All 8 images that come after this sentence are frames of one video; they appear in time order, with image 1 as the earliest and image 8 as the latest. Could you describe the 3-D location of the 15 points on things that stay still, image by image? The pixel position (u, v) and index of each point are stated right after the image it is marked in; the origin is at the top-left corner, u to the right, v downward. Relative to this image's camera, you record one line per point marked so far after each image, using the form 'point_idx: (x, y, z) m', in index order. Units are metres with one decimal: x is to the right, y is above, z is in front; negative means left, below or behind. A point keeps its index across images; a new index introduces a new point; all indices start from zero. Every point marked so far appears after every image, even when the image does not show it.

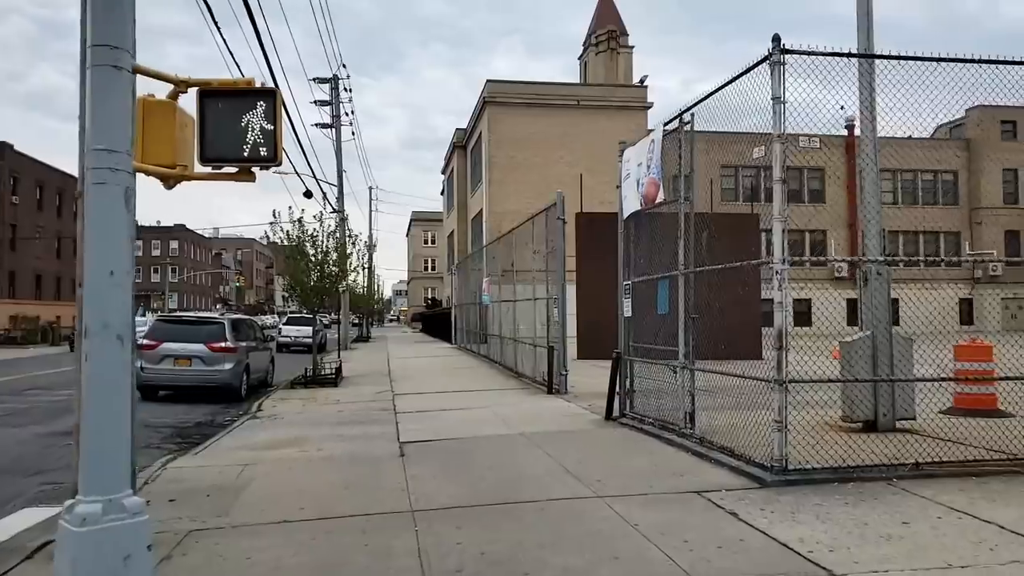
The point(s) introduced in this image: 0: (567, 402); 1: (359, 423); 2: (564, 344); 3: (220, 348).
0: (+0.9, -1.9, +13.0) m
1: (-2.2, -2.0, +11.6) m
2: (+1.0, -1.1, +14.7) m
3: (-5.8, -1.2, +15.7) m
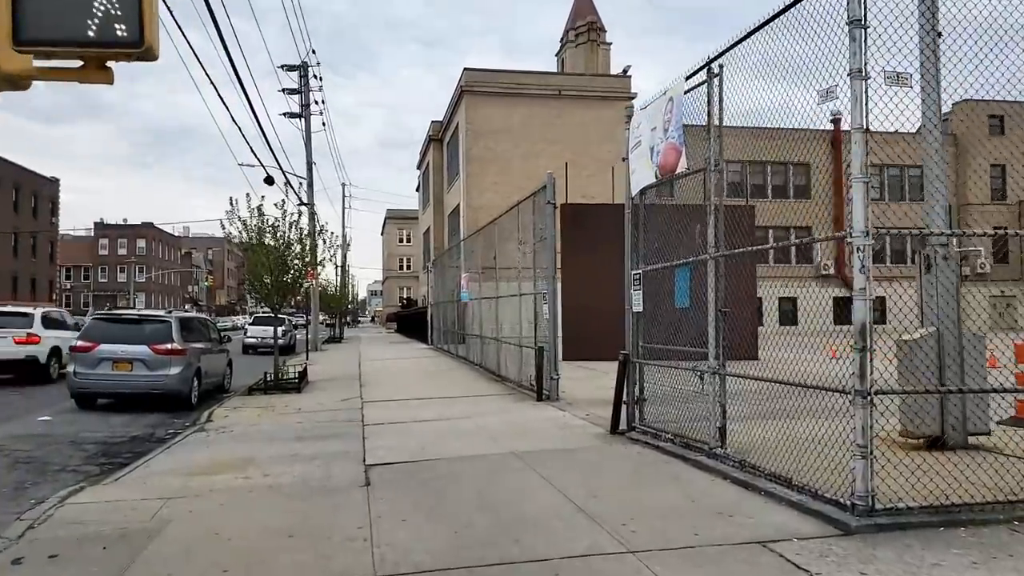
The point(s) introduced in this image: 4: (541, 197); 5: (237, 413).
0: (+0.7, -1.8, +11.4) m
1: (-2.4, -1.9, +9.9) m
2: (+0.7, -1.0, +13.1) m
3: (-6.1, -1.1, +13.8) m
4: (+0.5, +1.7, +14.2) m
5: (-4.7, -2.1, +13.5) m
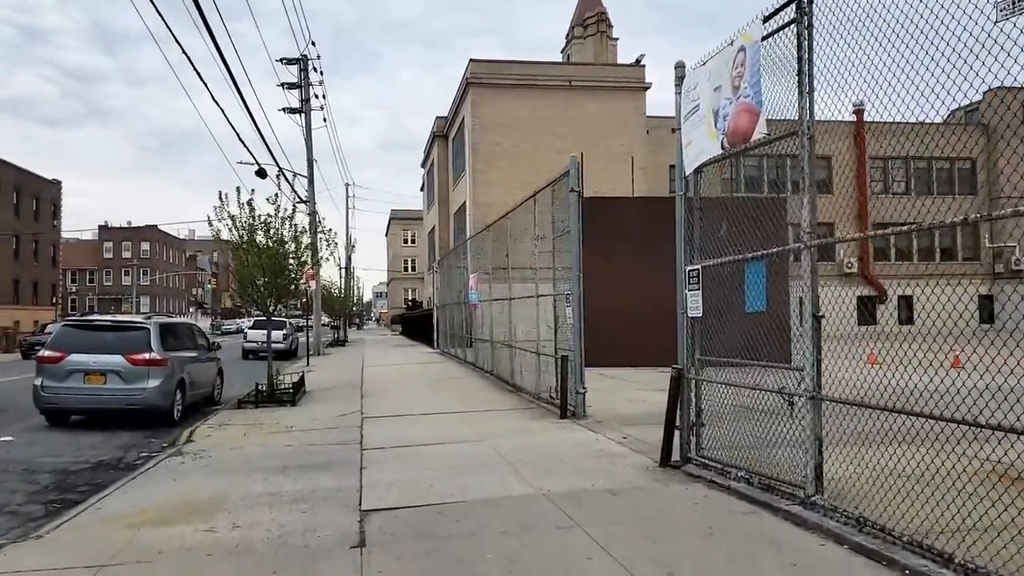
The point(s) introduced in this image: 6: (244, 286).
0: (+1.0, -1.8, +9.8) m
1: (-2.1, -1.9, +8.3) m
2: (+1.0, -1.0, +11.5) m
3: (-5.8, -1.2, +12.3) m
4: (+0.8, +1.7, +12.7) m
5: (-4.4, -2.2, +11.9) m
6: (-5.6, 0.0, +16.2) m
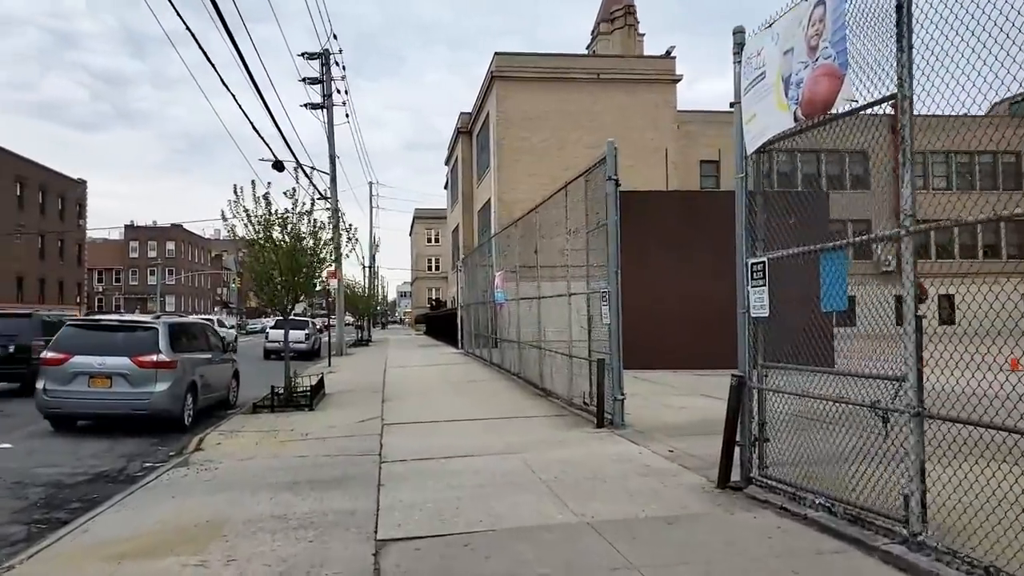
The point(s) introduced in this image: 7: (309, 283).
0: (+1.4, -1.8, +8.9) m
1: (-1.8, -1.9, +7.5) m
2: (+1.5, -1.0, +10.6) m
3: (-5.4, -1.2, +11.6) m
4: (+1.3, +1.7, +11.7) m
5: (-3.9, -2.1, +11.1) m
6: (-5.0, +0.1, +15.4) m
7: (-4.1, +0.1, +15.7) m
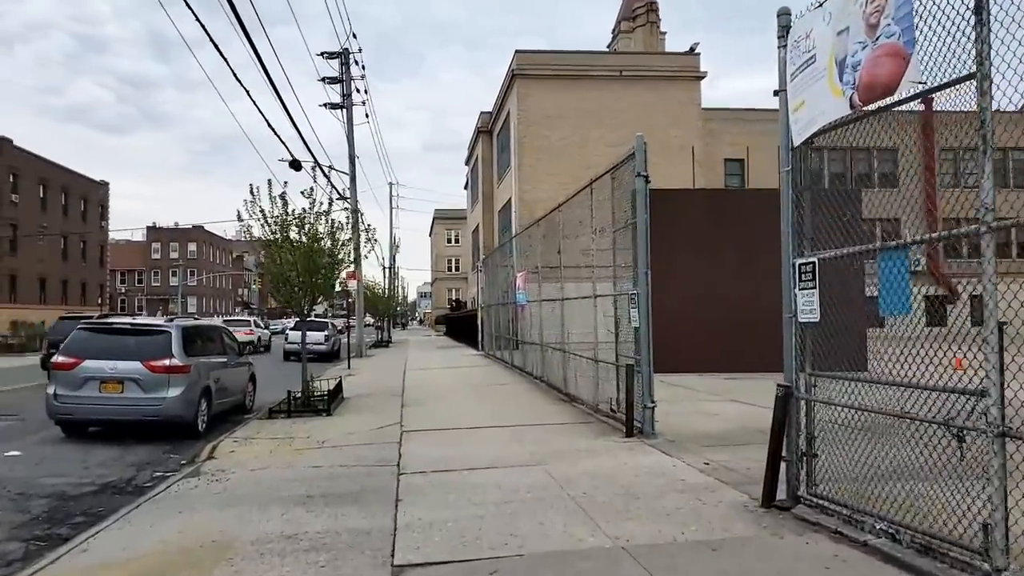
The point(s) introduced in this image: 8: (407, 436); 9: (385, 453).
0: (+1.7, -1.8, +8.4) m
1: (-1.6, -1.9, +7.0) m
2: (+1.8, -1.0, +10.1) m
3: (-5.0, -1.2, +11.2) m
4: (+1.6, +1.7, +11.2) m
5: (-3.6, -2.2, +10.8) m
6: (-4.6, 0.0, +15.1) m
7: (-3.6, +0.1, +15.3) m
8: (-1.4, -2.0, +10.7) m
9: (-1.6, -2.0, +9.5) m
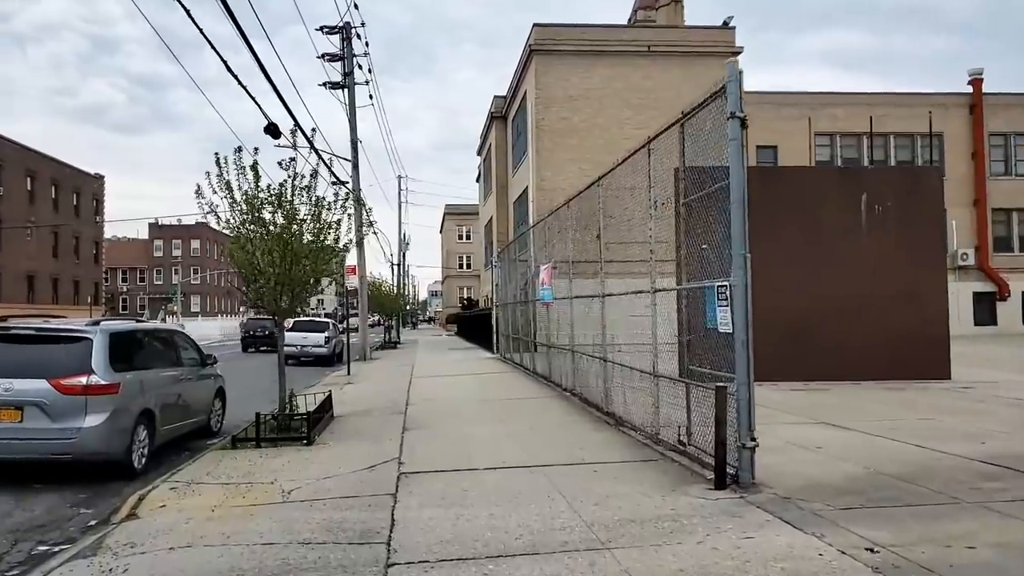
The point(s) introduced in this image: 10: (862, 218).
0: (+2.0, -1.7, +5.4) m
1: (-1.2, -1.8, +4.1) m
2: (+2.1, -0.9, +7.1) m
3: (-4.6, -1.1, +8.4) m
4: (+2.0, +1.8, +8.2) m
5: (-3.2, -2.1, +7.9) m
6: (-4.1, +0.1, +12.2) m
7: (-3.2, +0.1, +12.4) m
8: (-1.1, -1.9, +7.8) m
9: (-1.2, -1.9, +6.6) m
10: (+7.9, +1.6, +17.6) m
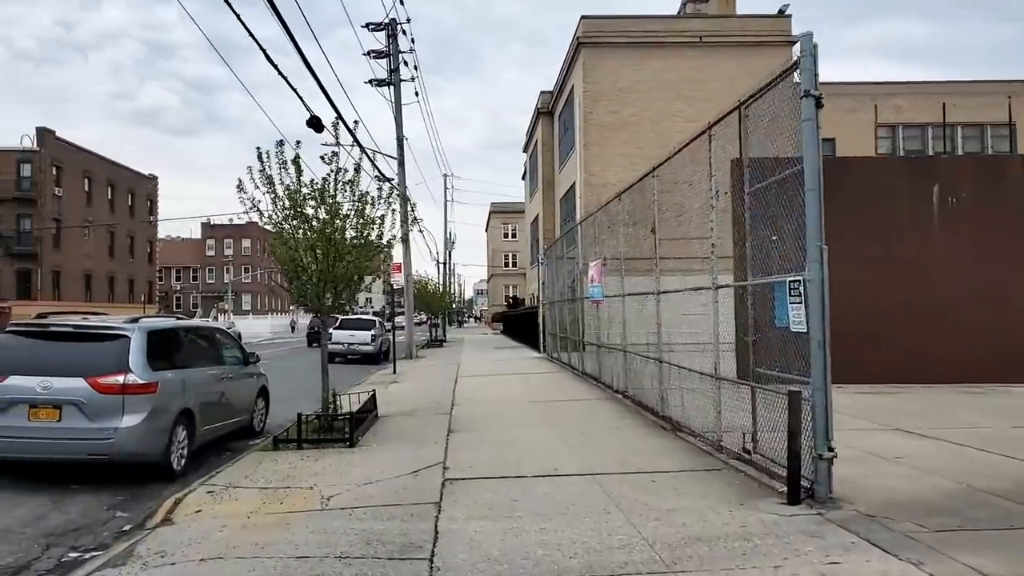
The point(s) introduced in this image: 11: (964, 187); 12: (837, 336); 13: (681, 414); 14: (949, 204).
0: (+2.3, -1.7, +4.8) m
1: (-1.0, -1.8, +3.7) m
2: (+2.6, -0.8, +6.5) m
3: (-4.1, -1.1, +8.1) m
4: (+2.5, +1.8, +7.6) m
5: (-2.7, -2.0, +7.5) m
6: (-3.4, +0.2, +11.9) m
7: (-2.4, +0.2, +12.1) m
8: (-0.6, -1.9, +7.3) m
9: (-0.8, -1.9, +6.1) m
10: (+8.9, +1.6, +16.6) m
11: (+9.6, +2.1, +16.5) m
12: (+7.1, -1.0, +16.7) m
13: (+2.2, -1.7, +10.5) m
14: (+9.2, +1.7, +16.6) m
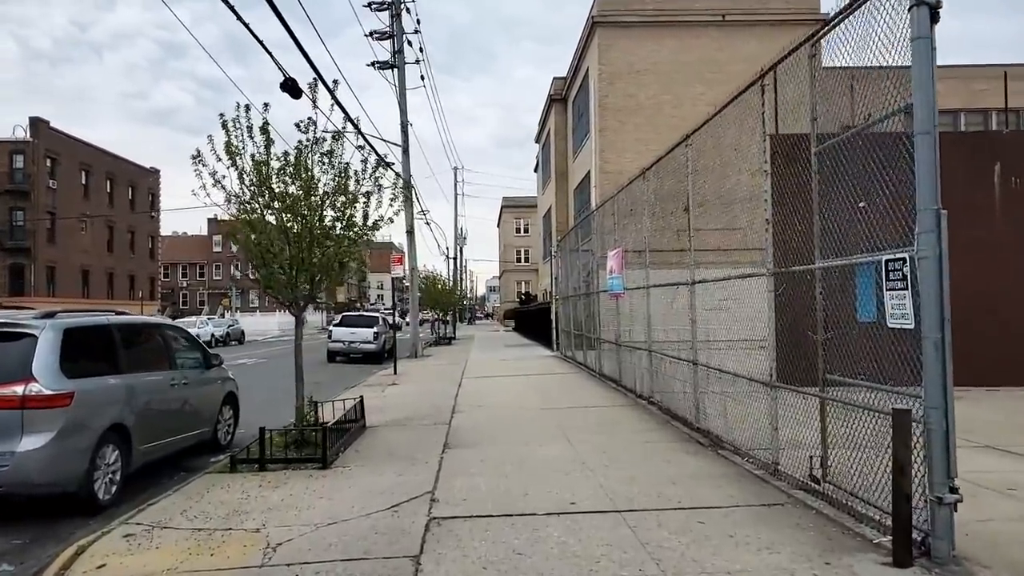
0: (+2.3, -1.6, +3.0) m
1: (-1.0, -1.7, +1.9) m
2: (+2.6, -0.7, +4.7) m
3: (-4.1, -0.9, +6.4) m
4: (+2.5, +1.9, +5.8) m
5: (-2.7, -1.9, +5.8) m
6: (-3.3, +0.3, +10.2) m
7: (-2.3, +0.3, +10.4) m
8: (-0.6, -1.8, +5.6) m
9: (-0.8, -1.8, +4.4) m
10: (+9.1, +1.8, +14.7) m
11: (+9.7, +2.3, +14.6) m
12: (+7.3, -0.9, +14.8) m
13: (+2.3, -1.5, +8.7) m
14: (+9.4, +1.9, +14.7) m
